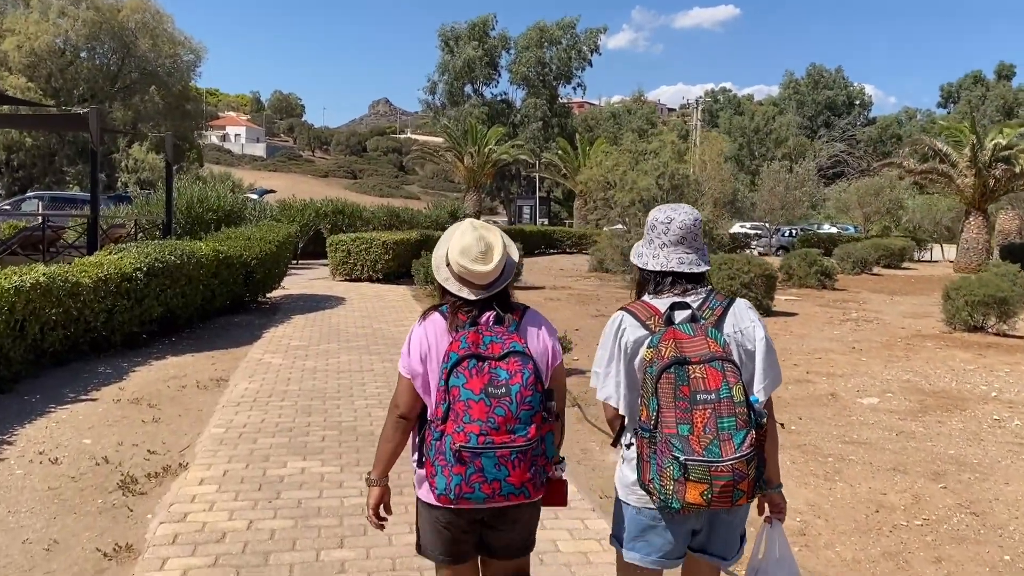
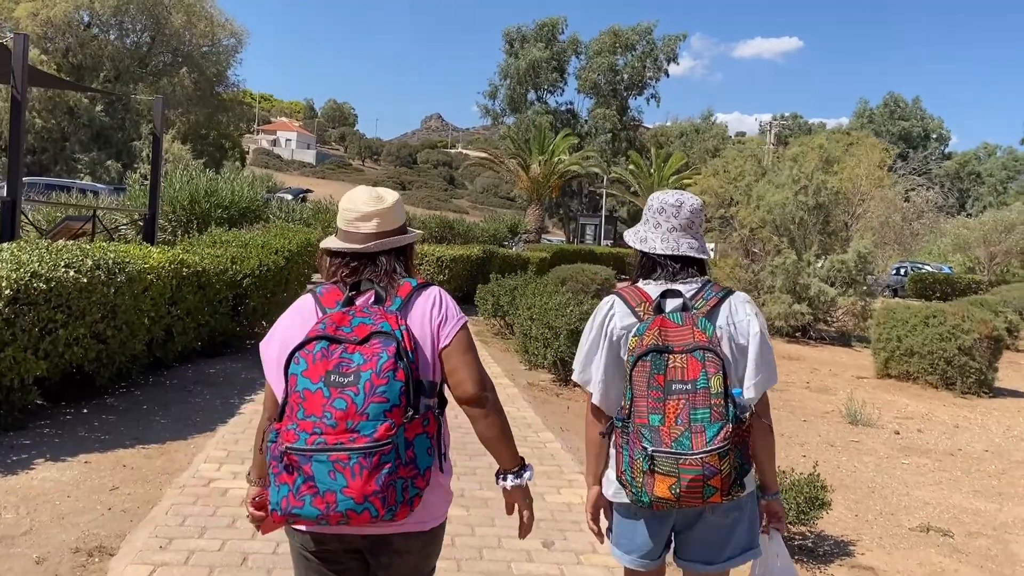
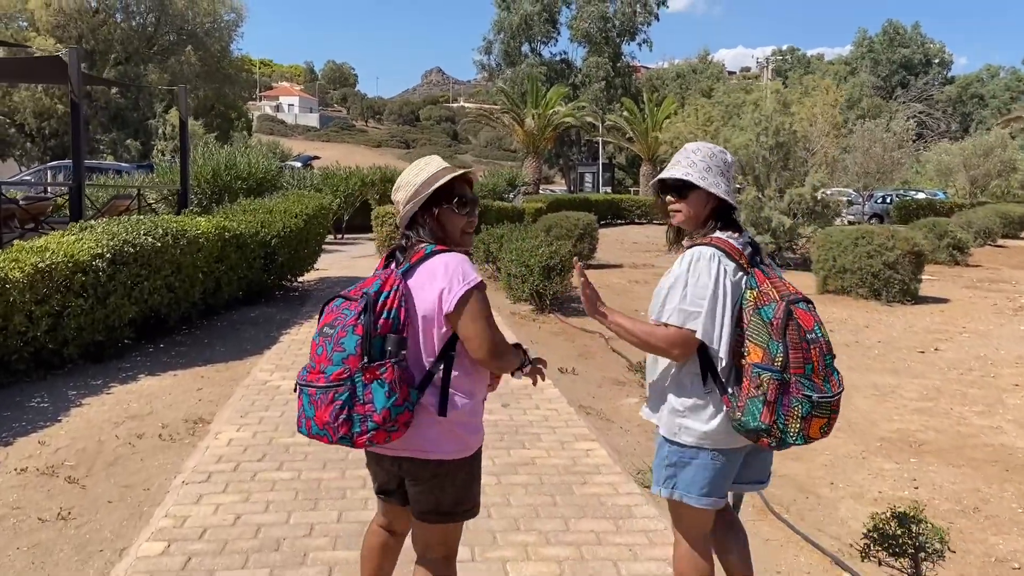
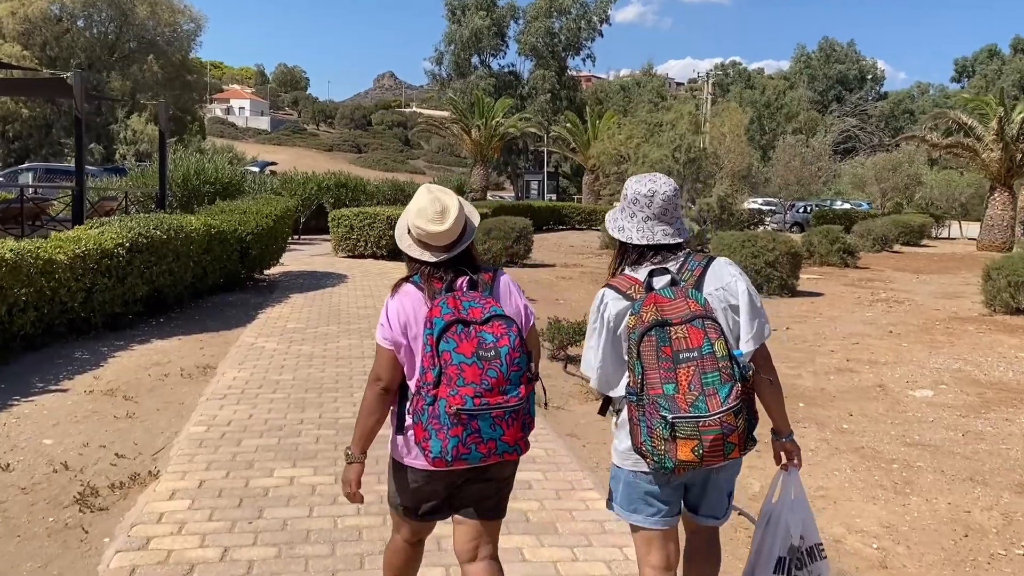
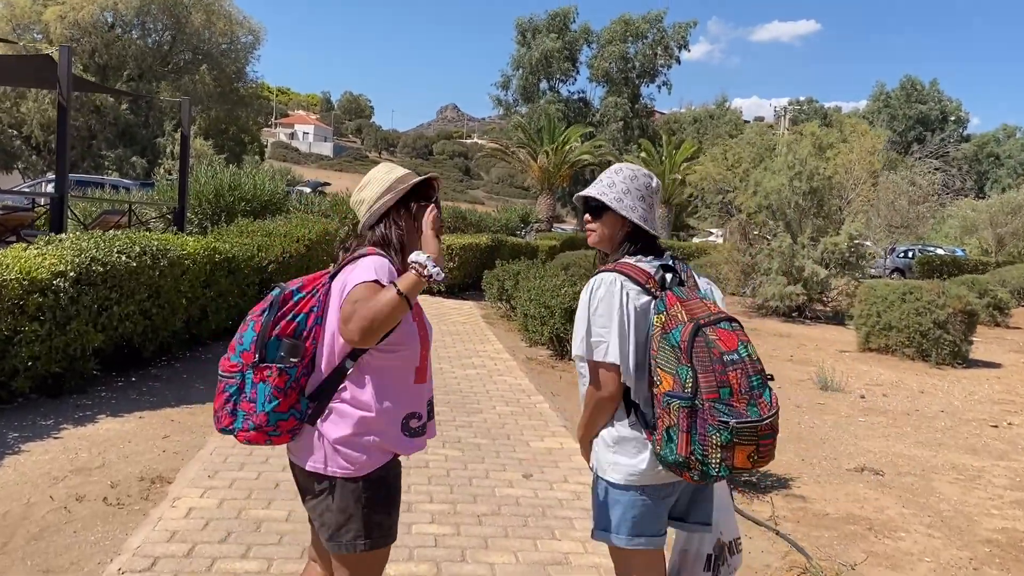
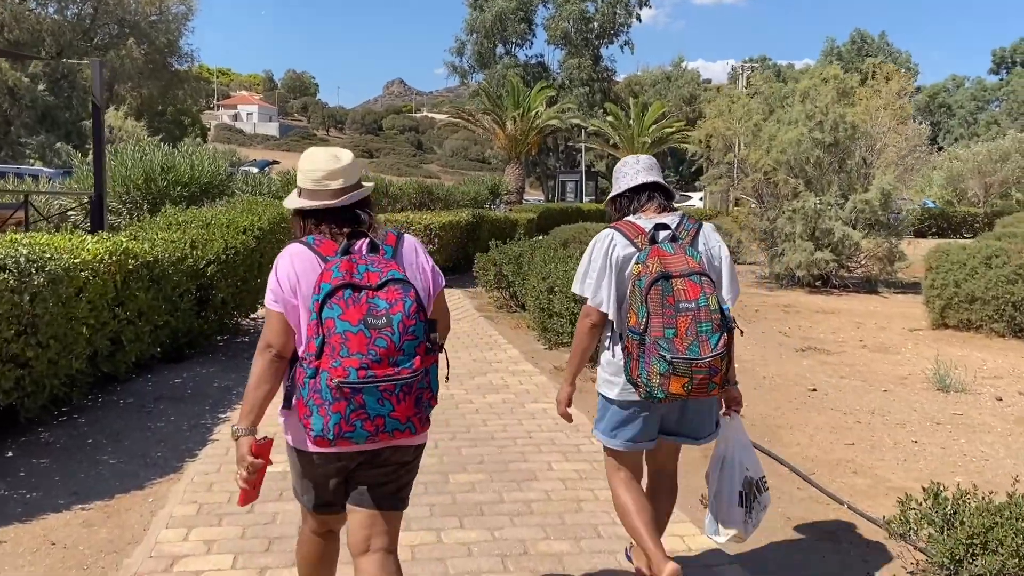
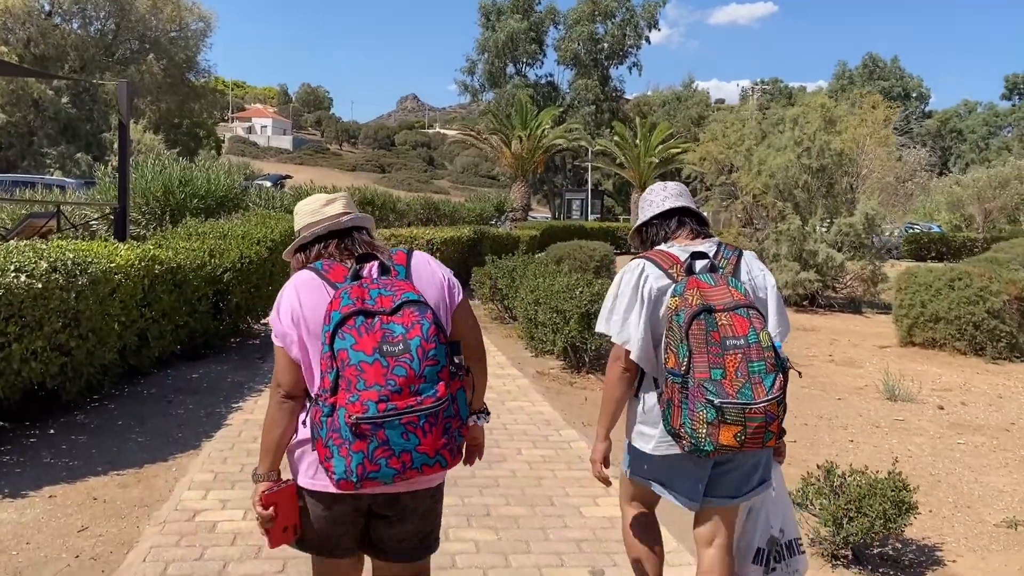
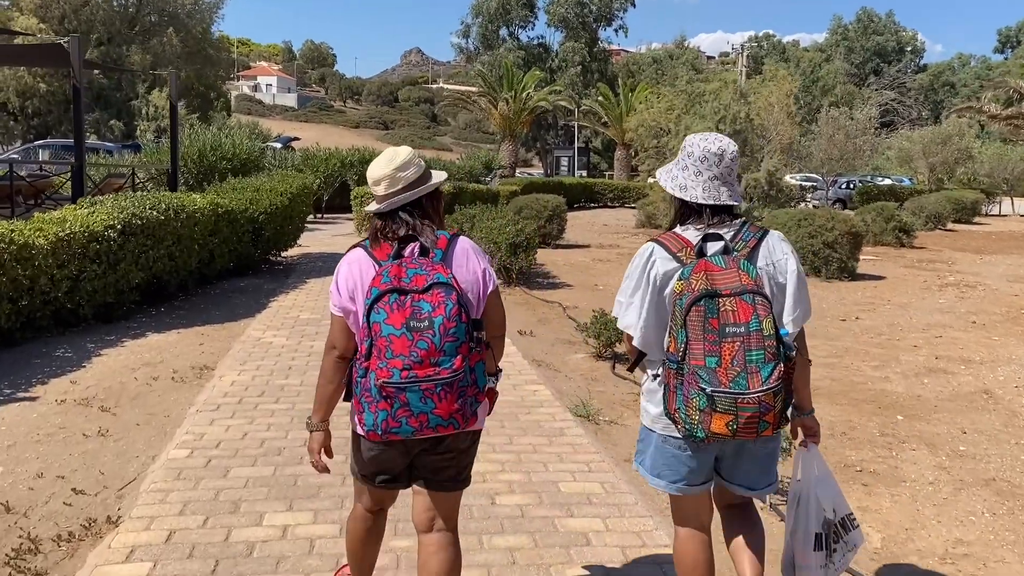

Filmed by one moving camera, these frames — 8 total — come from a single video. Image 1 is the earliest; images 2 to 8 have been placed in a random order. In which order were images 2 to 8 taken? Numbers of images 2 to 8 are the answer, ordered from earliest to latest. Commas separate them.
4, 8, 3, 5, 2, 7, 6
